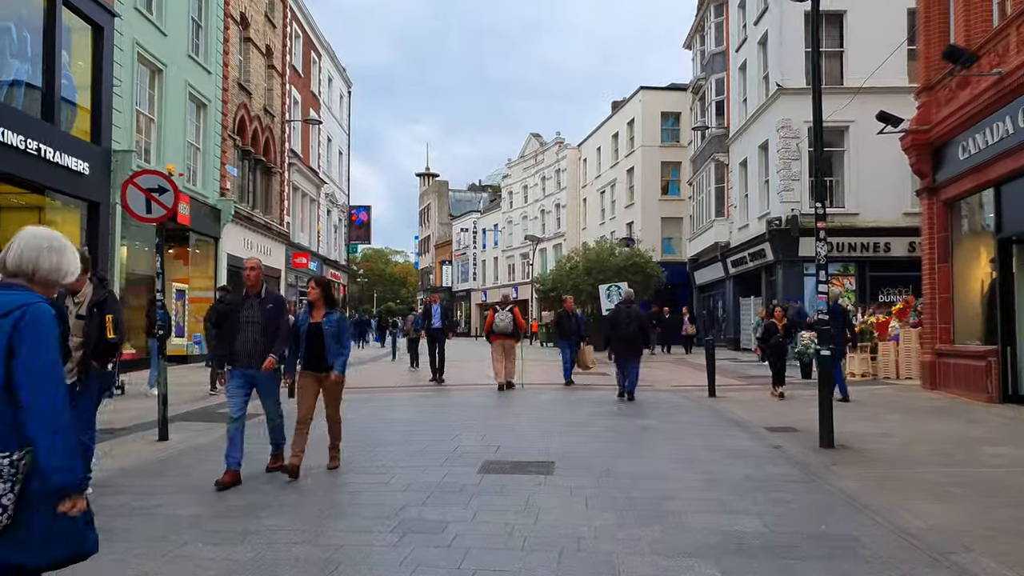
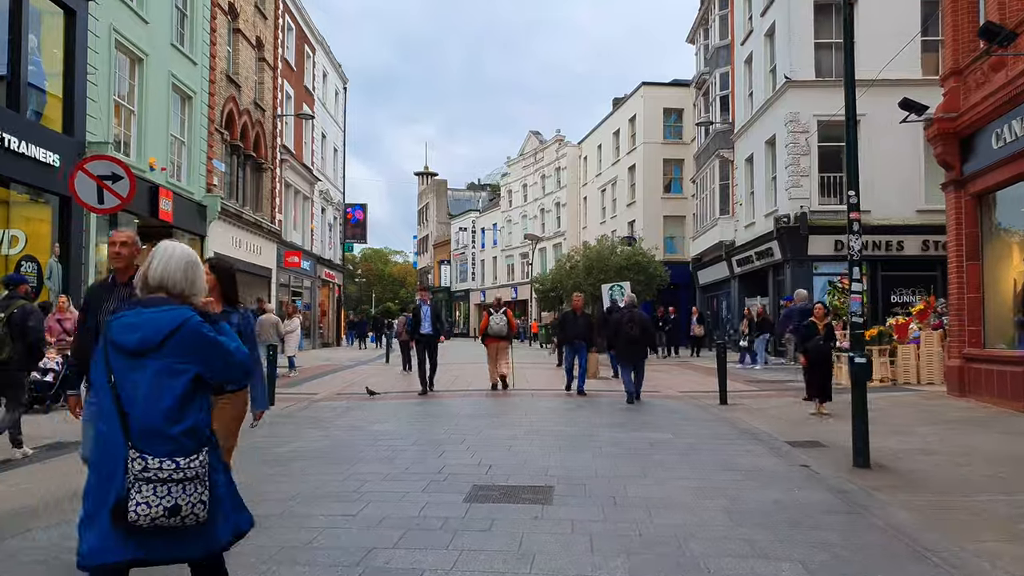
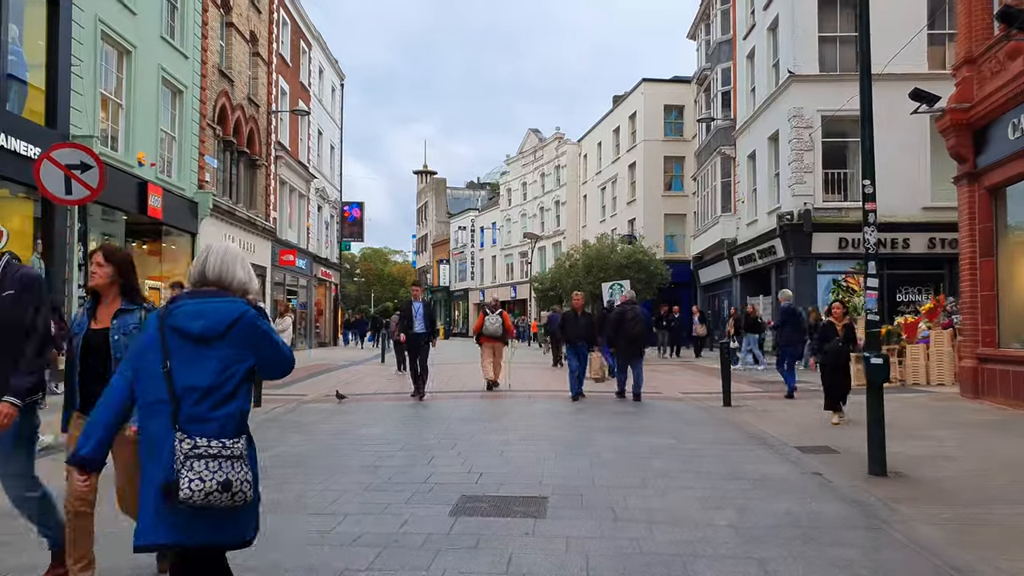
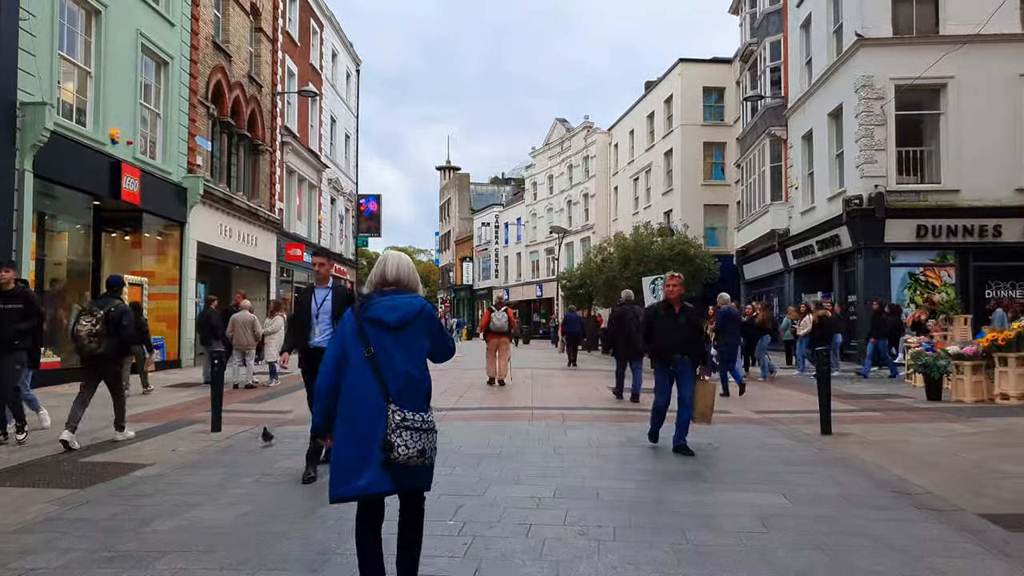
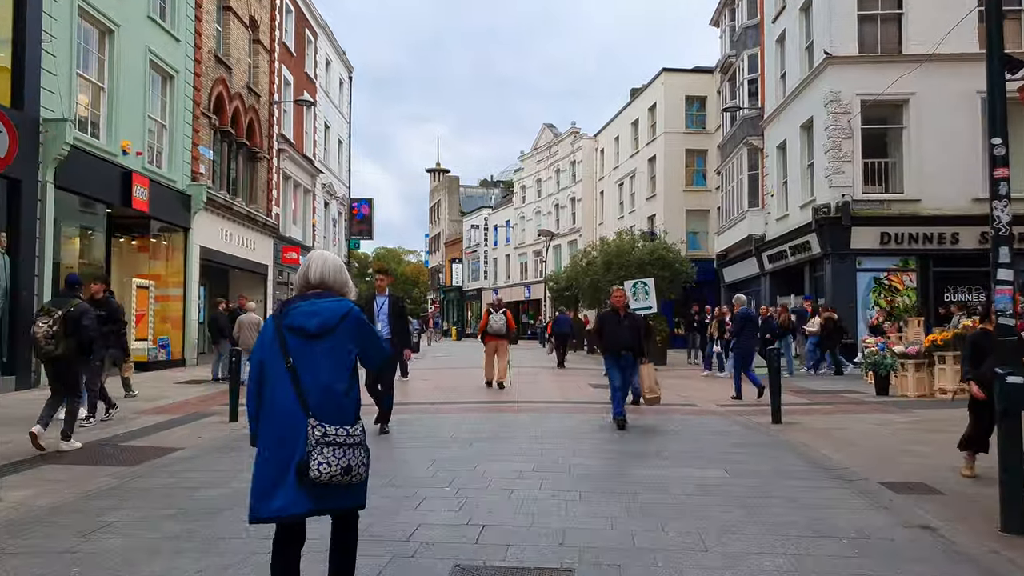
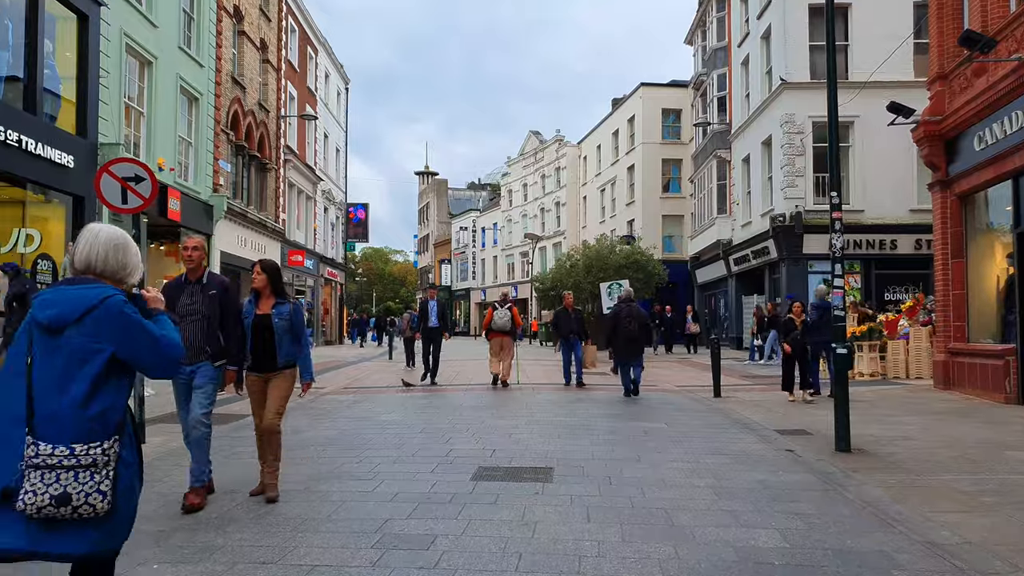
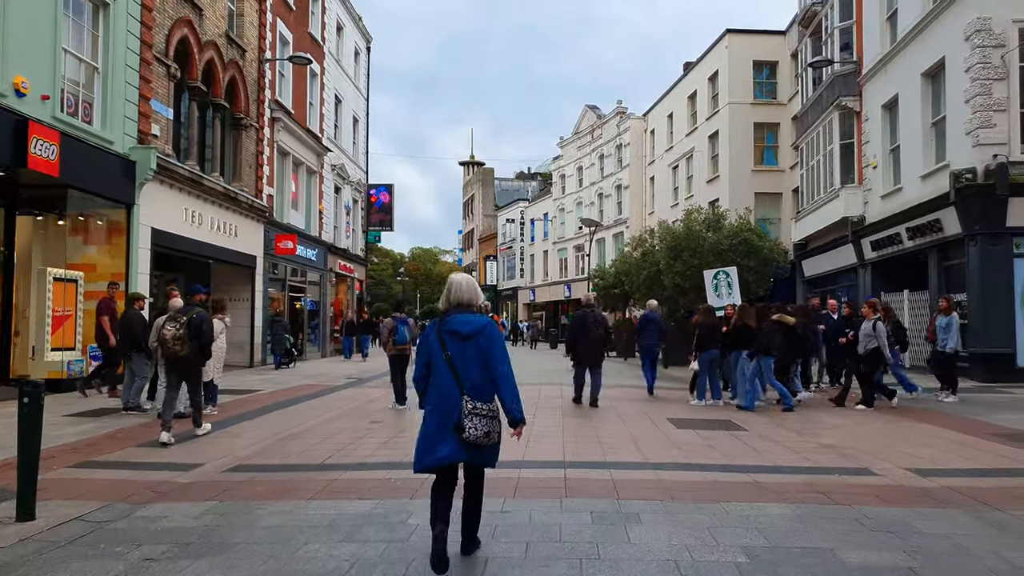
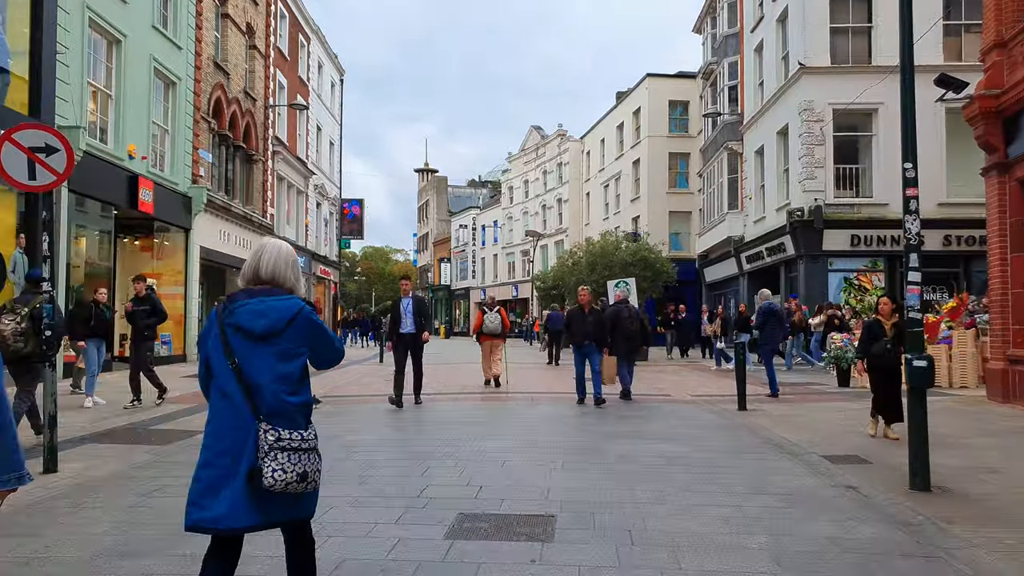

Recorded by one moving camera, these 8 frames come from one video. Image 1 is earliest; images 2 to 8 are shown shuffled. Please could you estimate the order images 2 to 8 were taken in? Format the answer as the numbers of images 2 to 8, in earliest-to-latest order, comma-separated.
6, 2, 3, 8, 5, 4, 7
